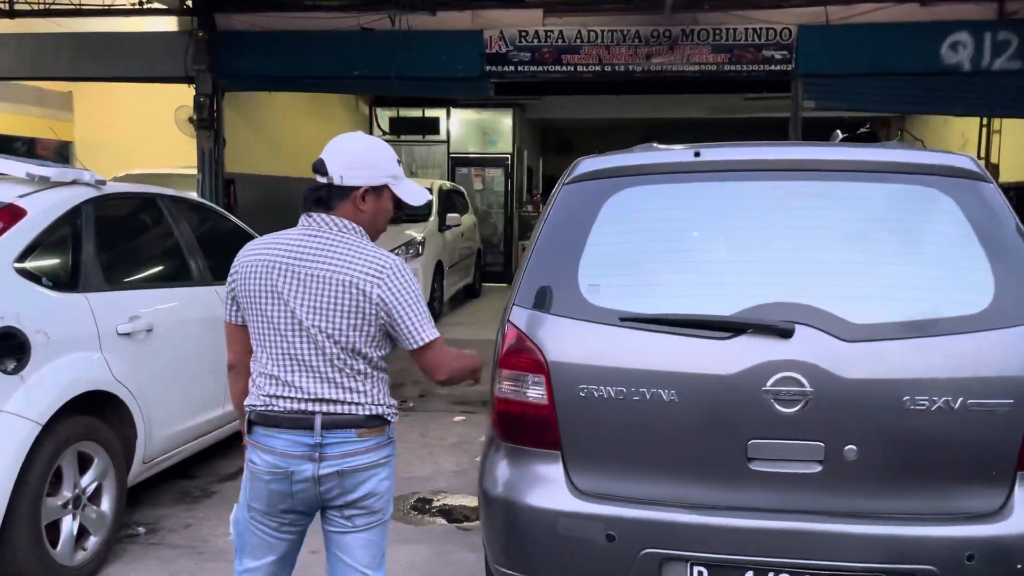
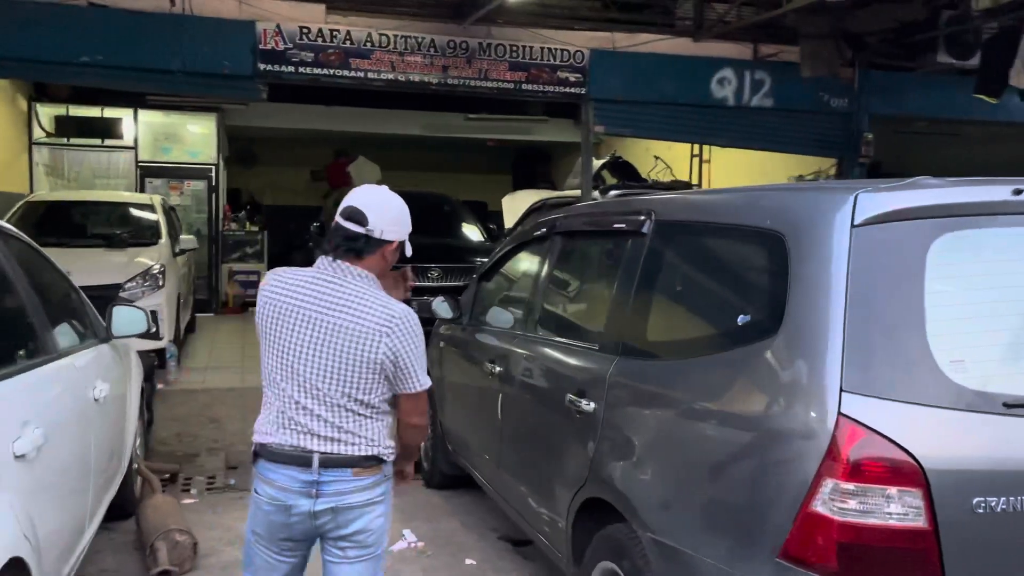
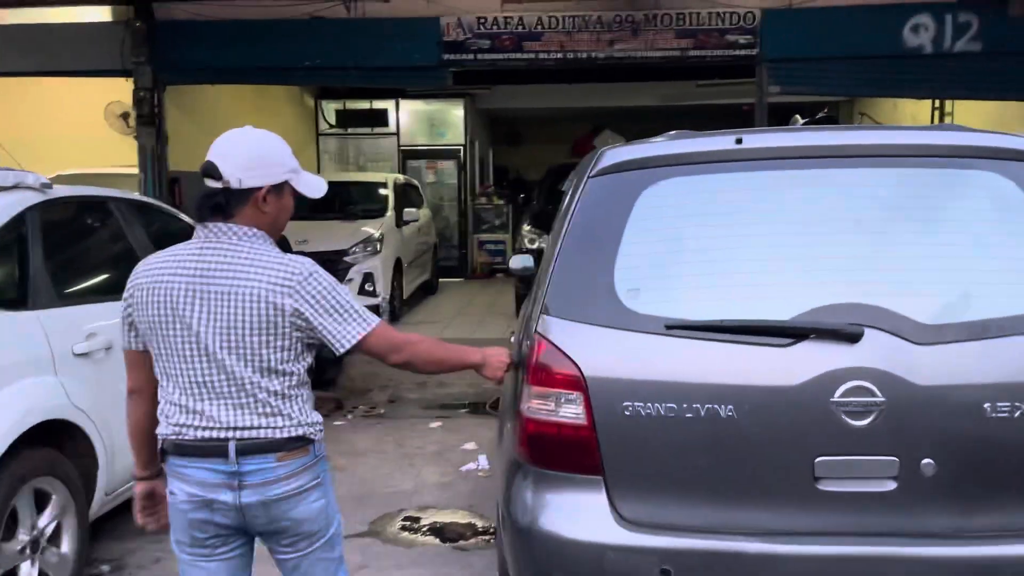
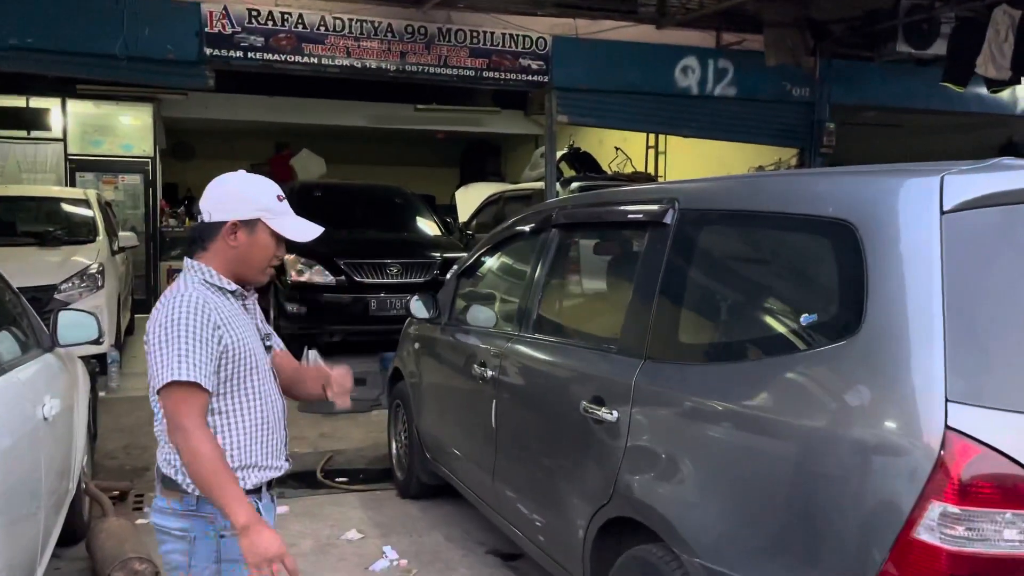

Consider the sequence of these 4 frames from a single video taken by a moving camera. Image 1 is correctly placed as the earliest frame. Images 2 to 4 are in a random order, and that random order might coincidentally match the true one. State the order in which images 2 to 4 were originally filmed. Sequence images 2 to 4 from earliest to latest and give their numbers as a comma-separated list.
3, 2, 4
